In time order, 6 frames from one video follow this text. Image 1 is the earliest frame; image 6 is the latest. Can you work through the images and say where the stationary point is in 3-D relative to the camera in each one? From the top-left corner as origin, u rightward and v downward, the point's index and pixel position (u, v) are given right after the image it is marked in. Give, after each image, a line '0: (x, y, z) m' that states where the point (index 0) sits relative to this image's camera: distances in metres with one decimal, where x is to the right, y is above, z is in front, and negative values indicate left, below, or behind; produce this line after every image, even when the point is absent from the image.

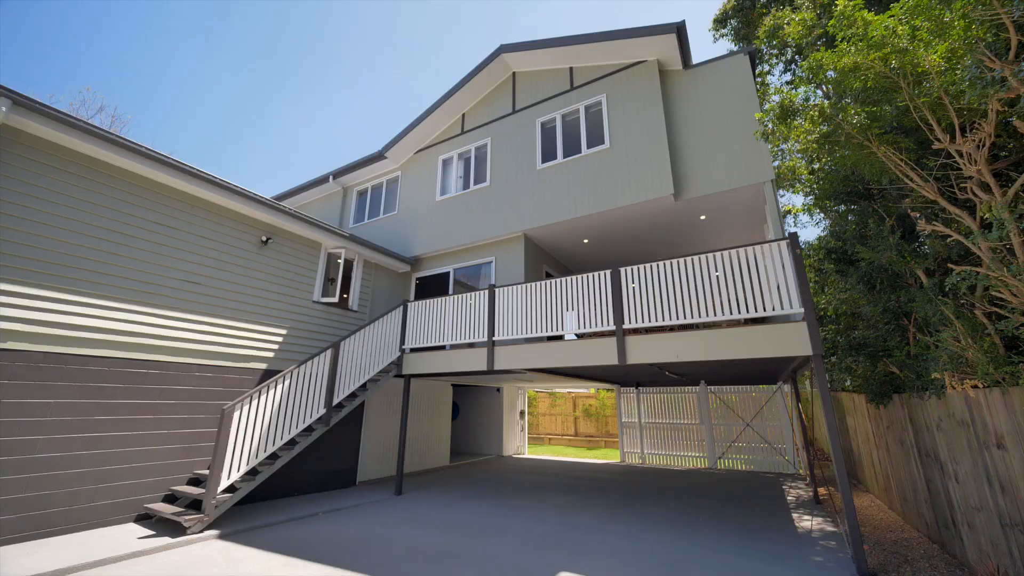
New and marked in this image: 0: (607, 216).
0: (+2.2, +1.7, +9.1) m
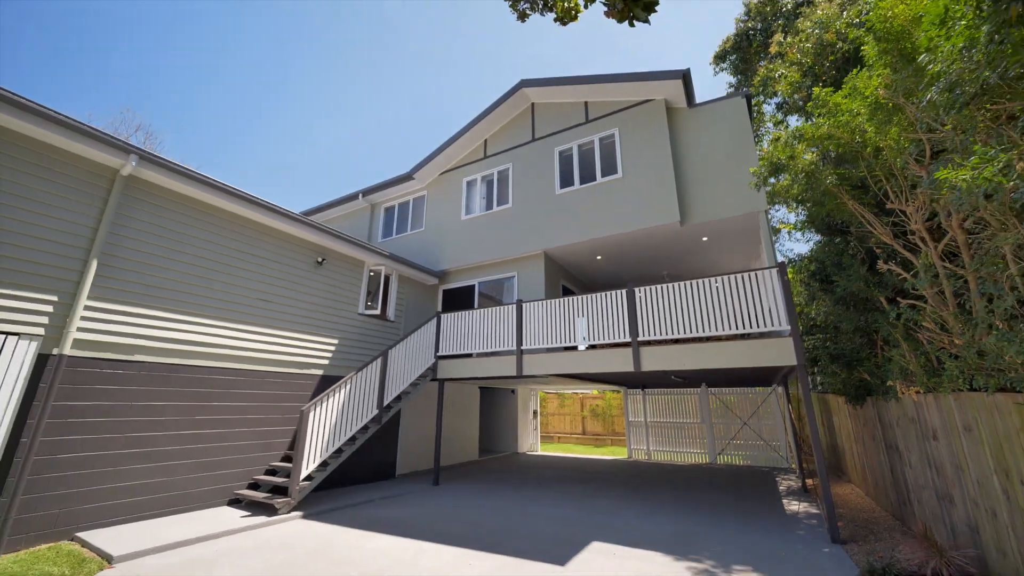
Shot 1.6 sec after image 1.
0: (+2.8, +1.3, +10.2) m
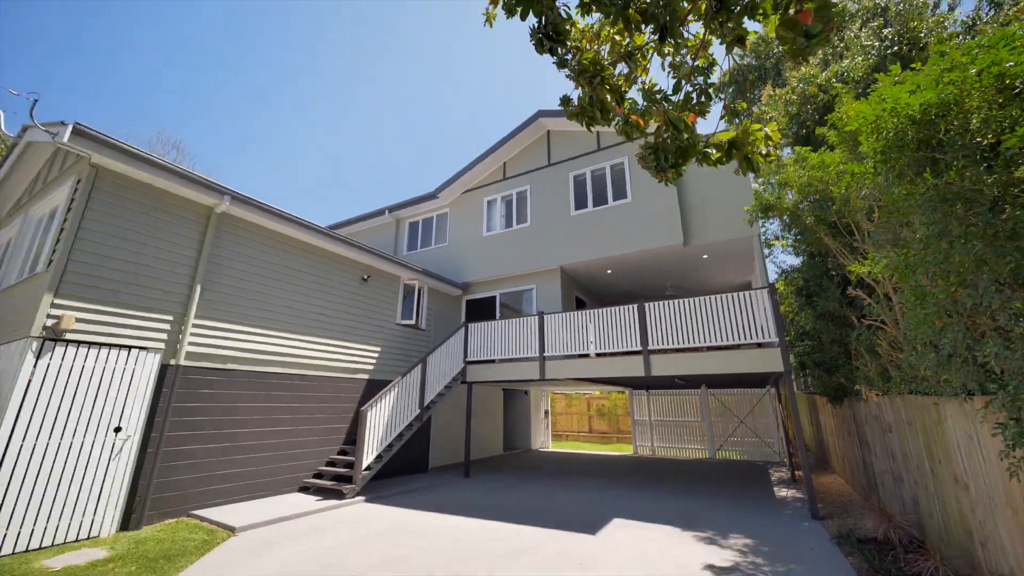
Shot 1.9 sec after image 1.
0: (+3.4, +0.9, +11.4) m
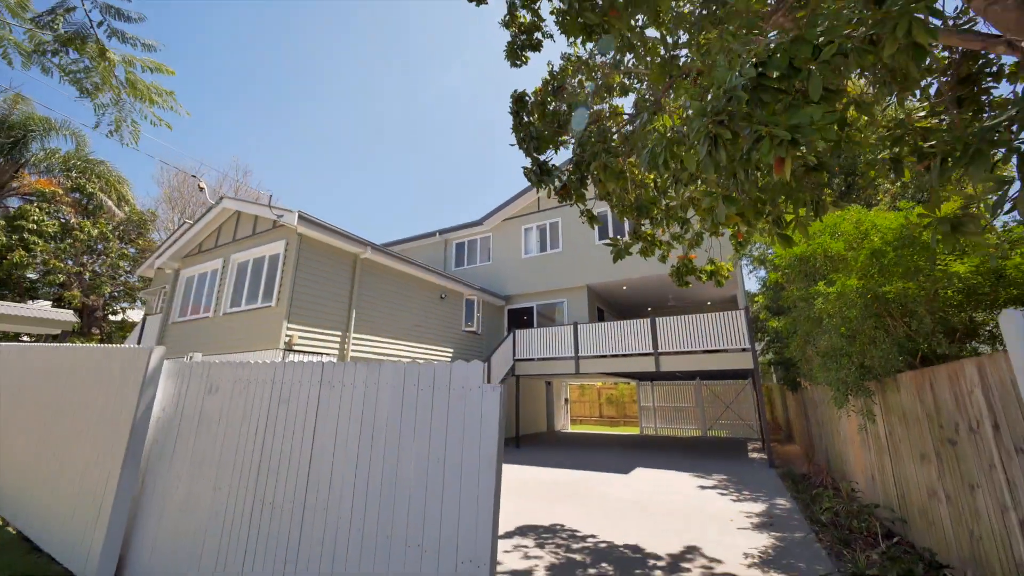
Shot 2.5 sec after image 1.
0: (+4.8, +0.4, +14.8) m
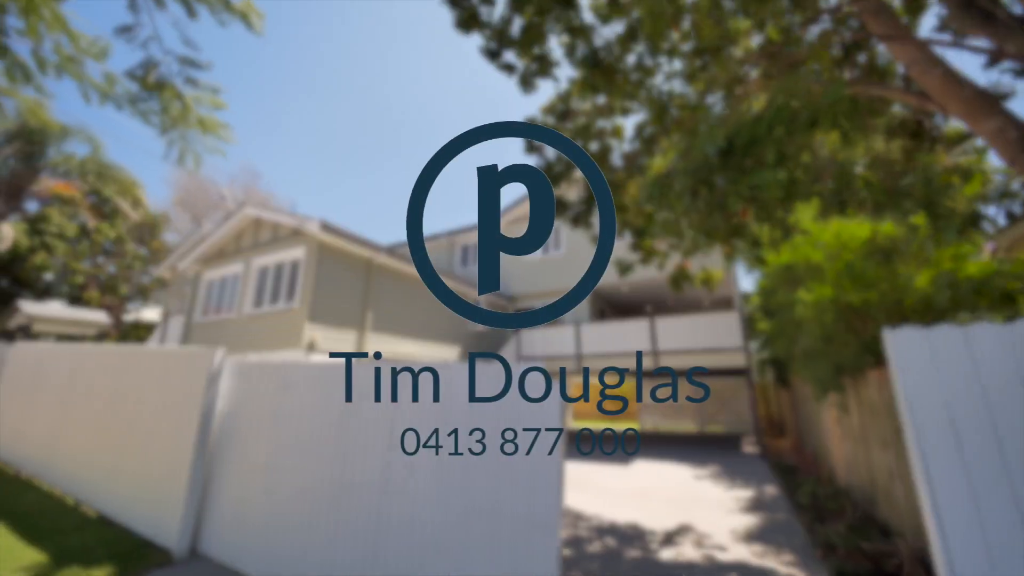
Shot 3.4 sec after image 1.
0: (+5.0, +0.3, +15.4) m
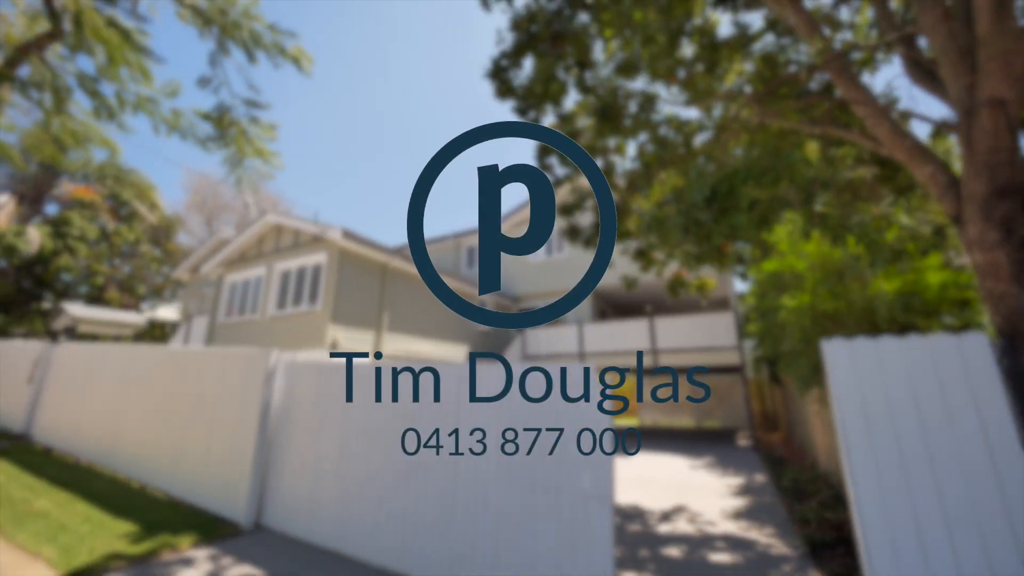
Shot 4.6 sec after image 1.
0: (+5.2, +0.3, +16.1) m
